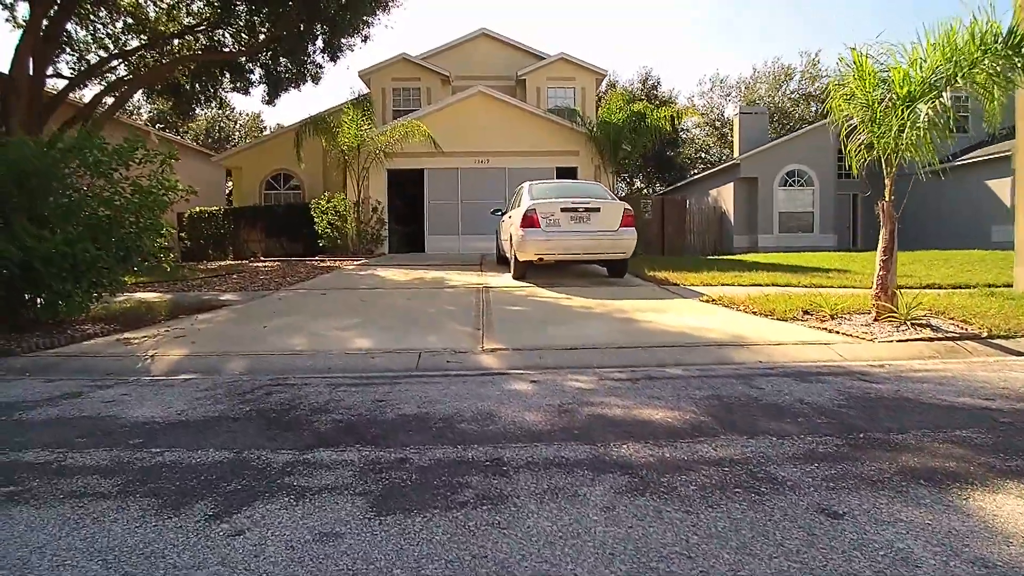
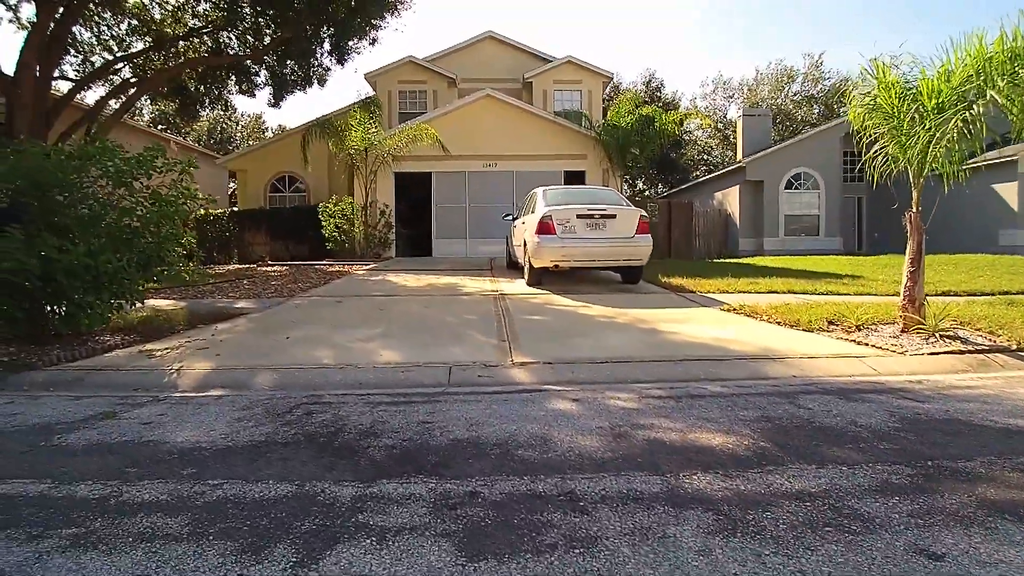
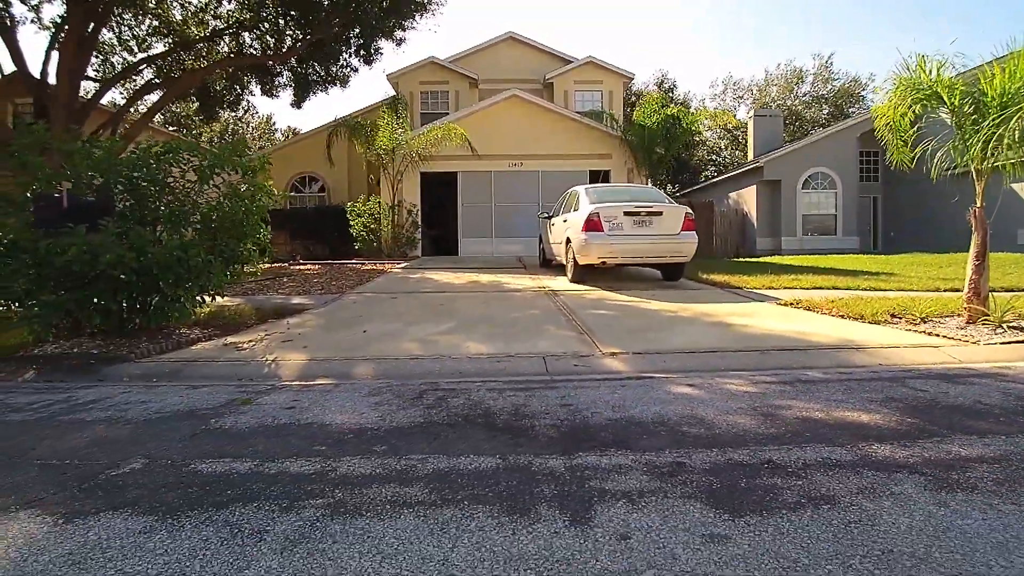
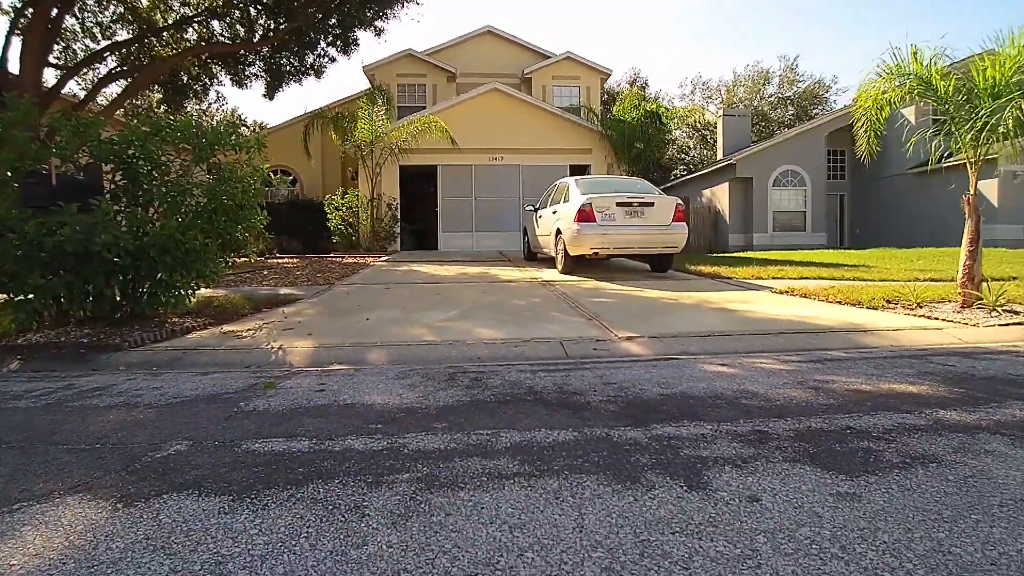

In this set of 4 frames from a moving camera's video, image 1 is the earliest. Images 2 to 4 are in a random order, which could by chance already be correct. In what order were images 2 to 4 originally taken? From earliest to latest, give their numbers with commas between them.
2, 3, 4
